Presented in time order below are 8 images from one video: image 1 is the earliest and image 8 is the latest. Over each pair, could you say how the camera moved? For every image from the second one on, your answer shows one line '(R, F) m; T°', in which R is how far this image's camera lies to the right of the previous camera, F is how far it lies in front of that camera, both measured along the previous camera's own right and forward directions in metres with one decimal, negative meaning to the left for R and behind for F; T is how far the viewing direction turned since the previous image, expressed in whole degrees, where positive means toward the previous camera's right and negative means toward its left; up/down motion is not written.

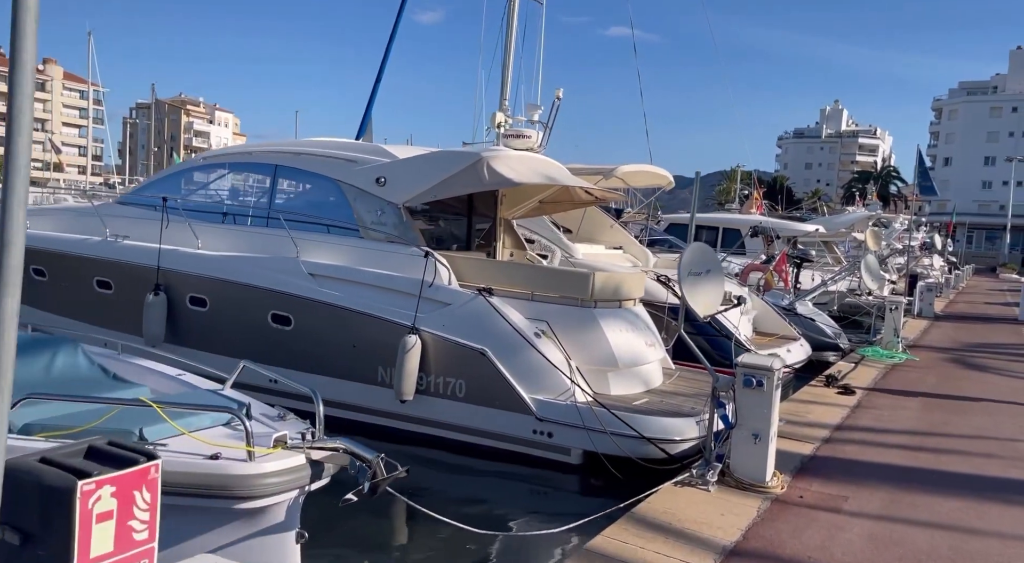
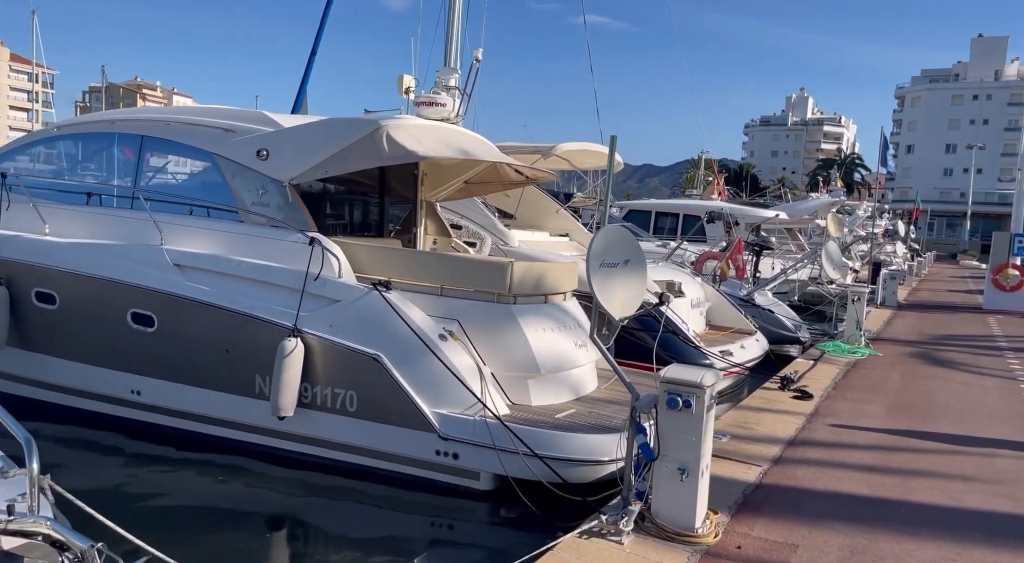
(+0.5, +1.1) m; +2°
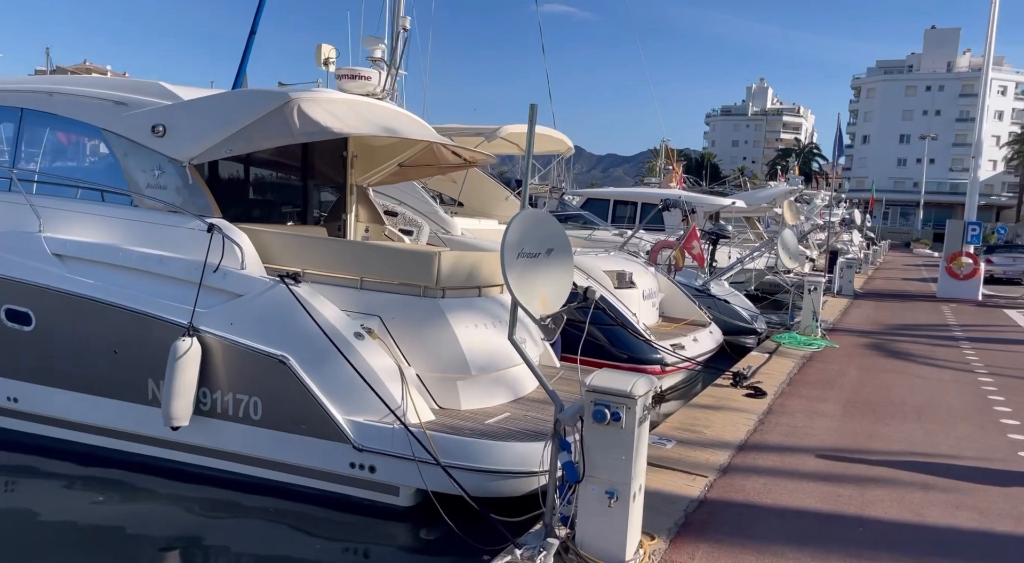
(+0.3, +0.6) m; +3°
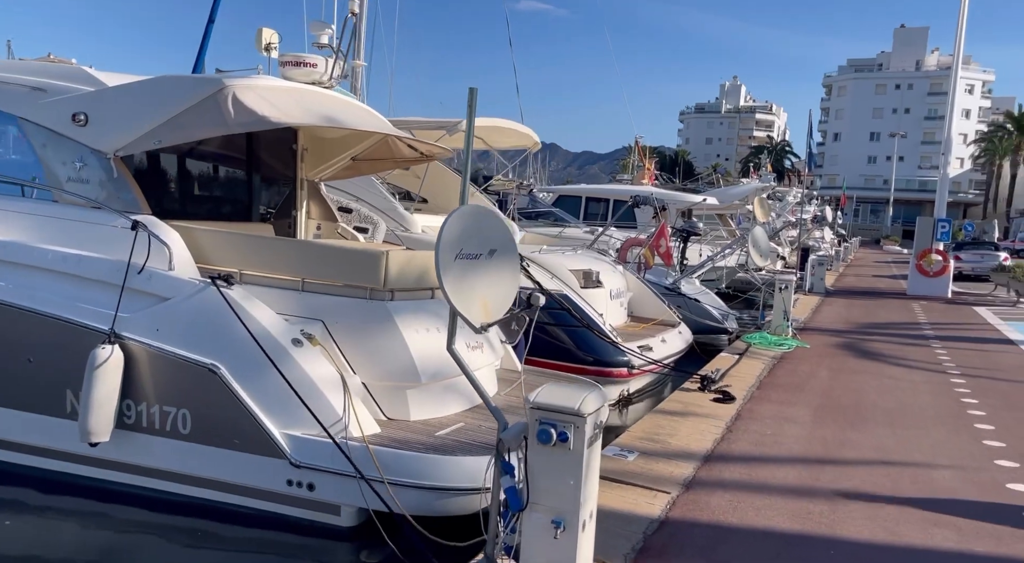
(+0.2, +0.4) m; +2°
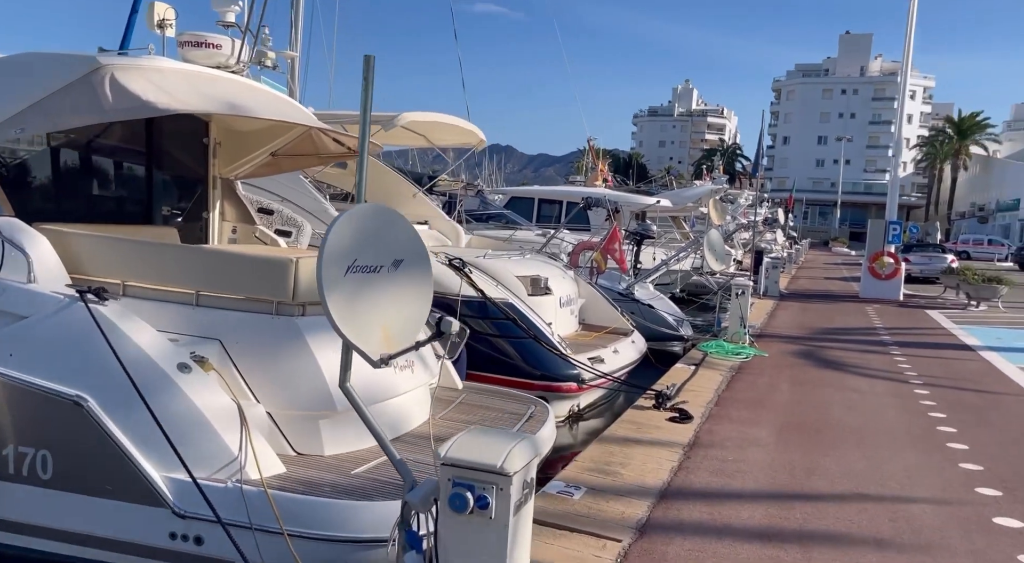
(+0.2, +0.7) m; +3°
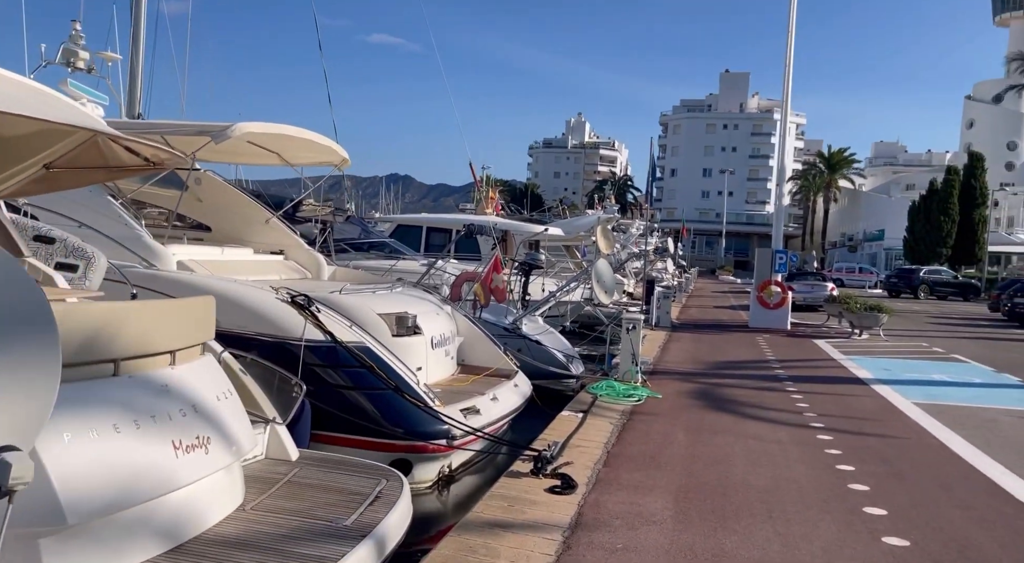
(+0.4, +1.2) m; +7°
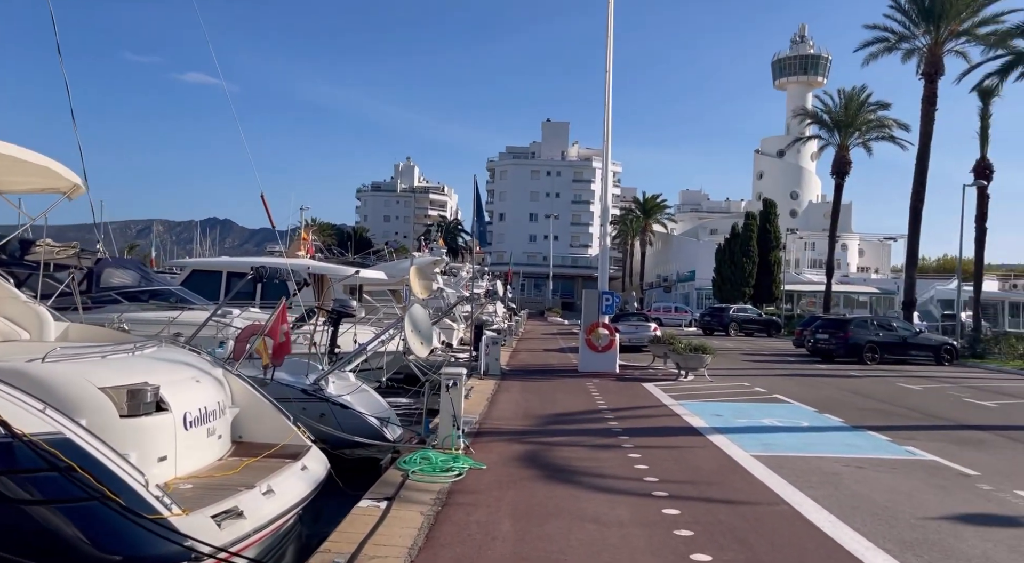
(+0.4, +1.6) m; +12°
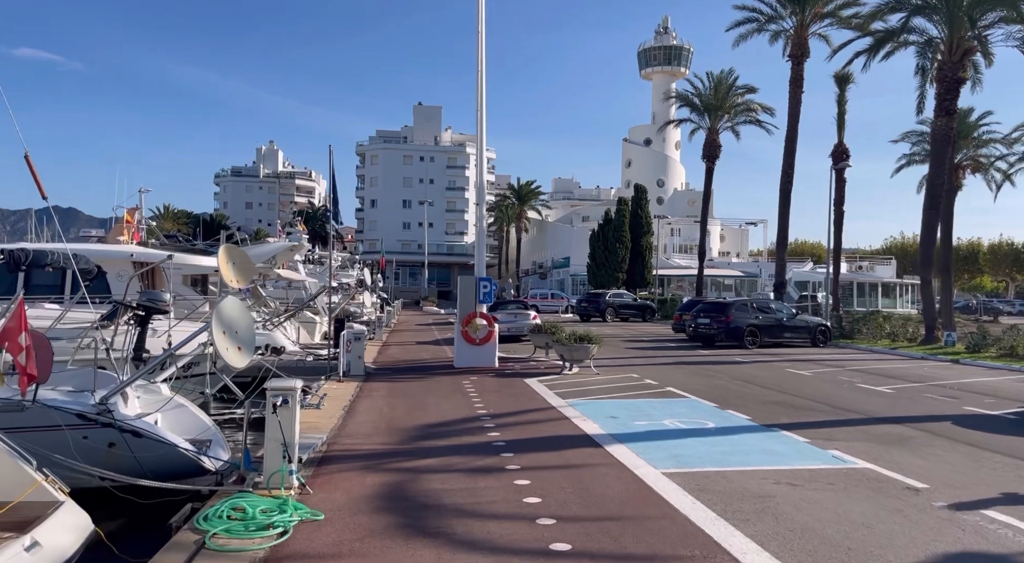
(+0.3, +2.4) m; +9°
